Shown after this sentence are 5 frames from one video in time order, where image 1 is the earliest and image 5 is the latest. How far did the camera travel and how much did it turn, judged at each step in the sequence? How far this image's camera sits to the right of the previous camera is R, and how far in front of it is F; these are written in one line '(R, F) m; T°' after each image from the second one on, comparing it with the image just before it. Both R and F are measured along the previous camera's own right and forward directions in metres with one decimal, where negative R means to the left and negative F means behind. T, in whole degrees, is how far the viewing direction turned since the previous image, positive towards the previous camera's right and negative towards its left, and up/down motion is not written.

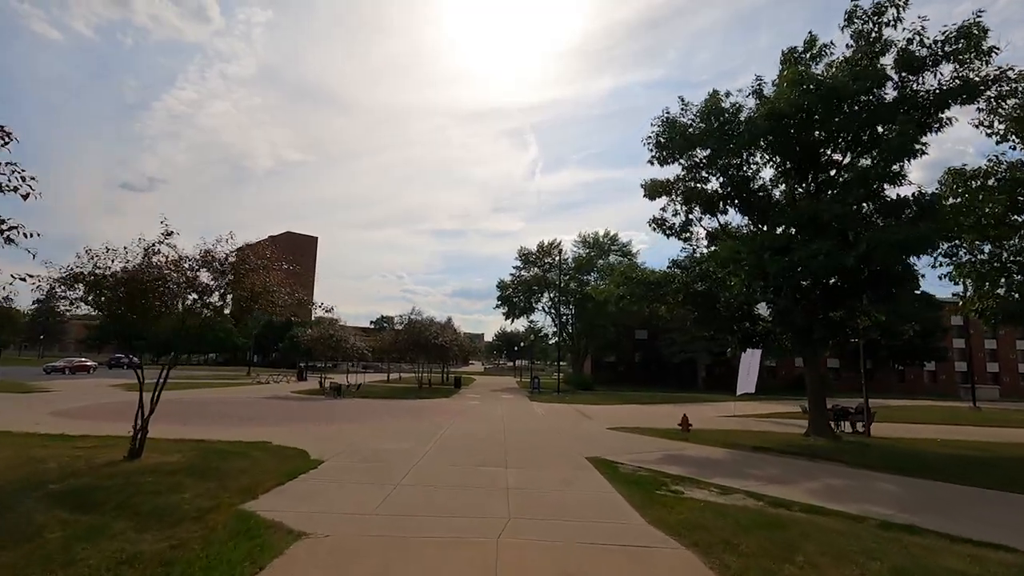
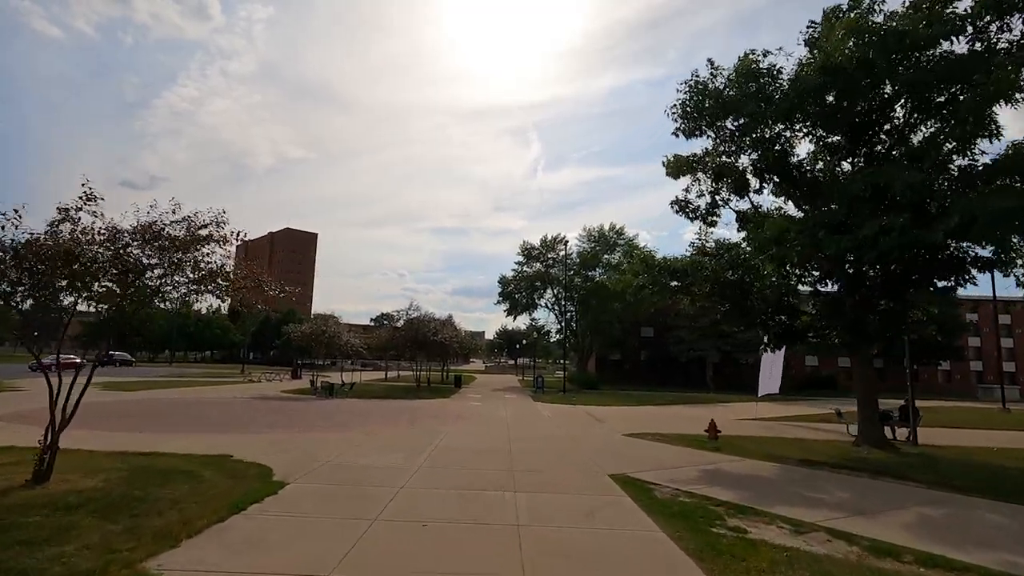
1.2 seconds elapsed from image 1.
(-0.1, +2.1) m; 0°
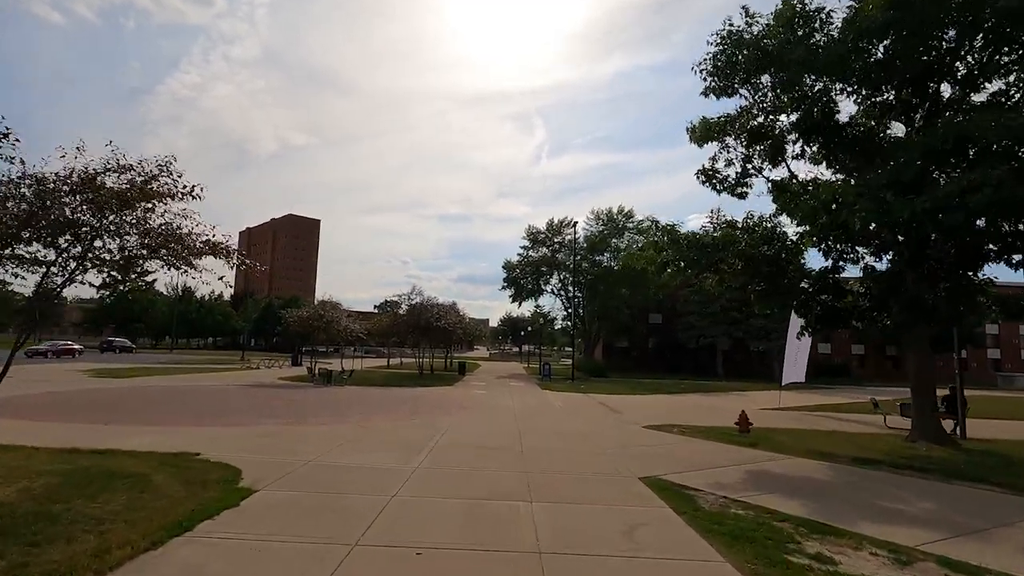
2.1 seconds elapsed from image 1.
(-0.2, +1.6) m; 0°
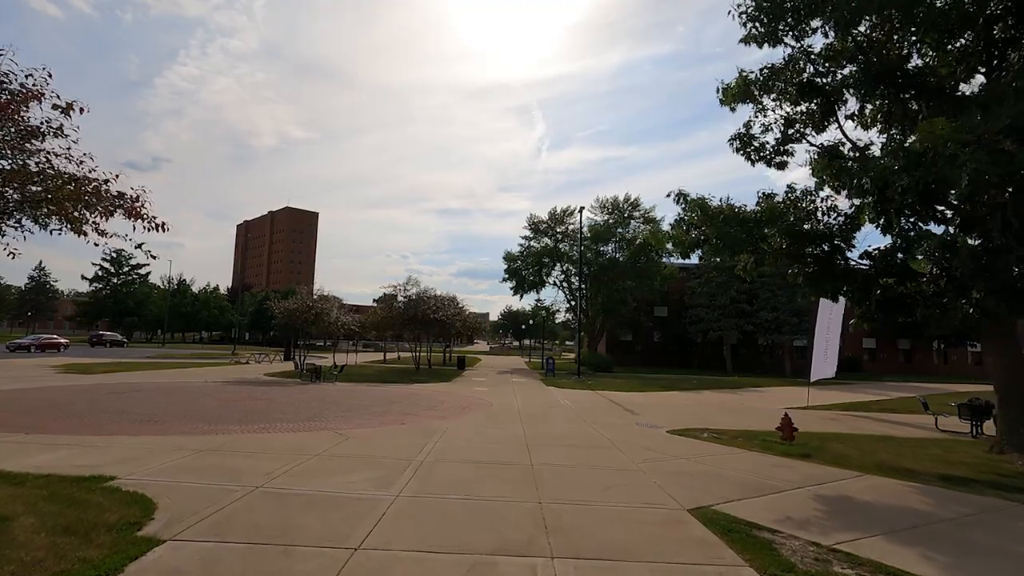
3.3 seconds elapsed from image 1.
(-0.1, +2.2) m; 0°
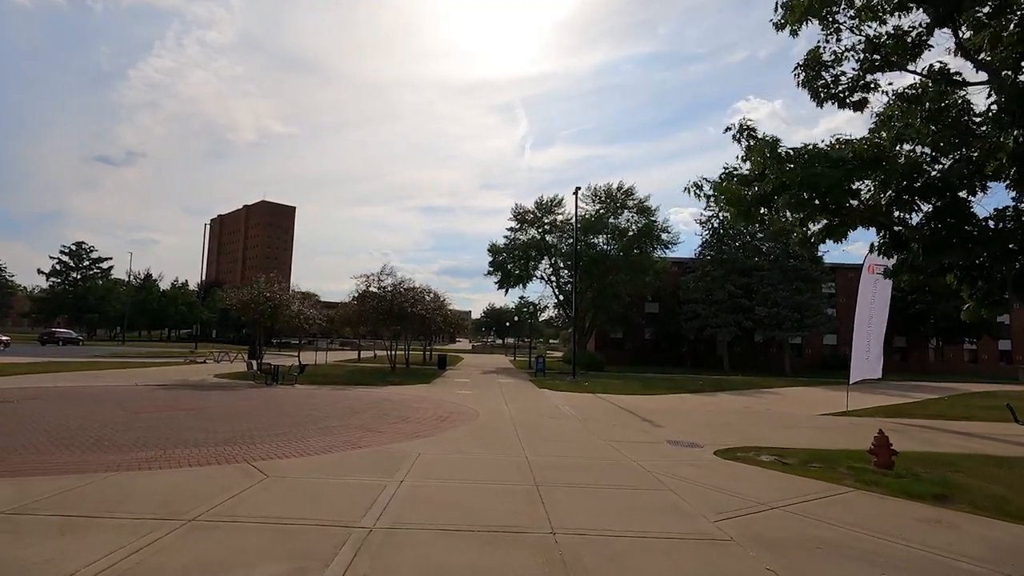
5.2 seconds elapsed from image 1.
(-0.3, +3.6) m; +2°
